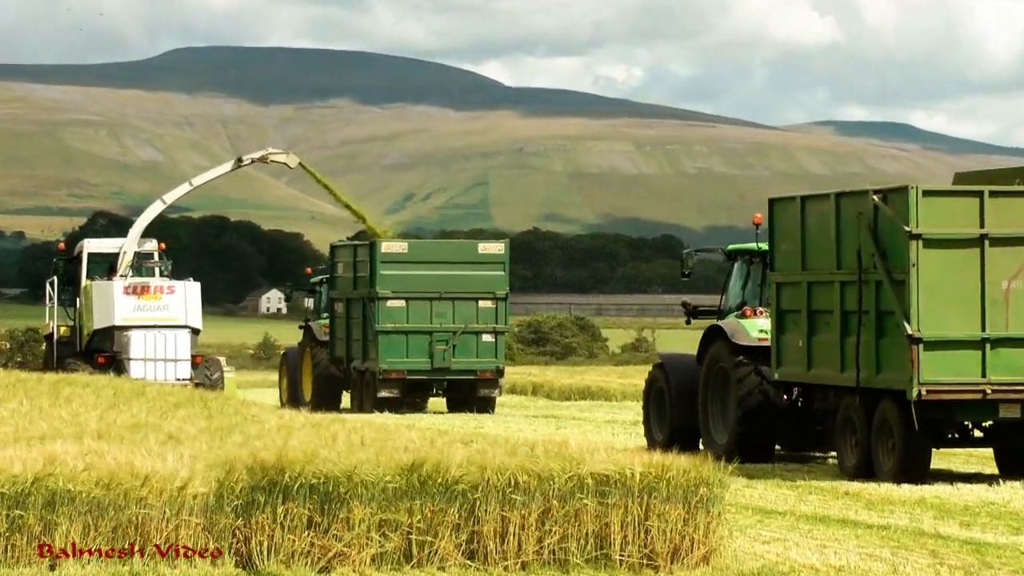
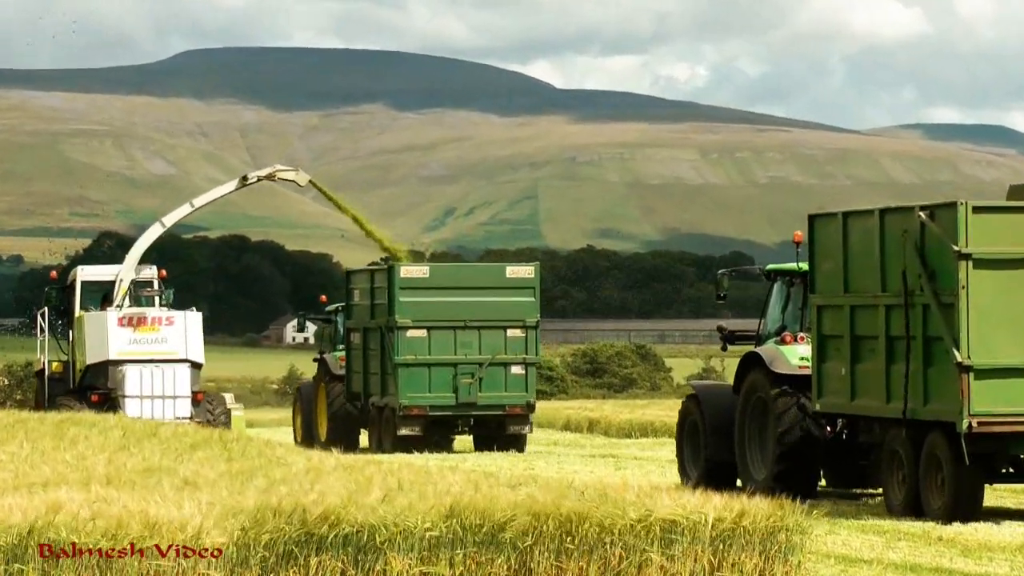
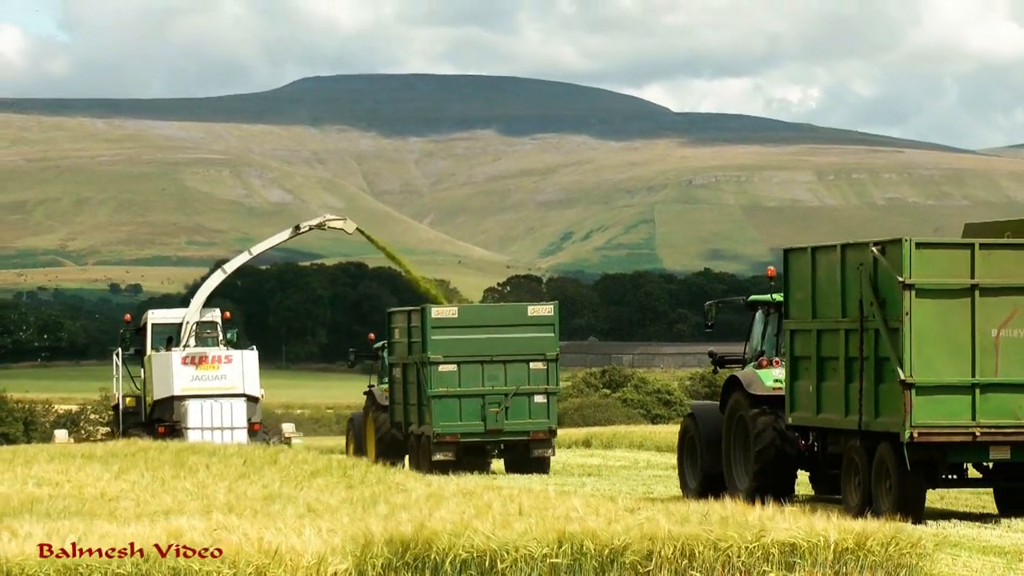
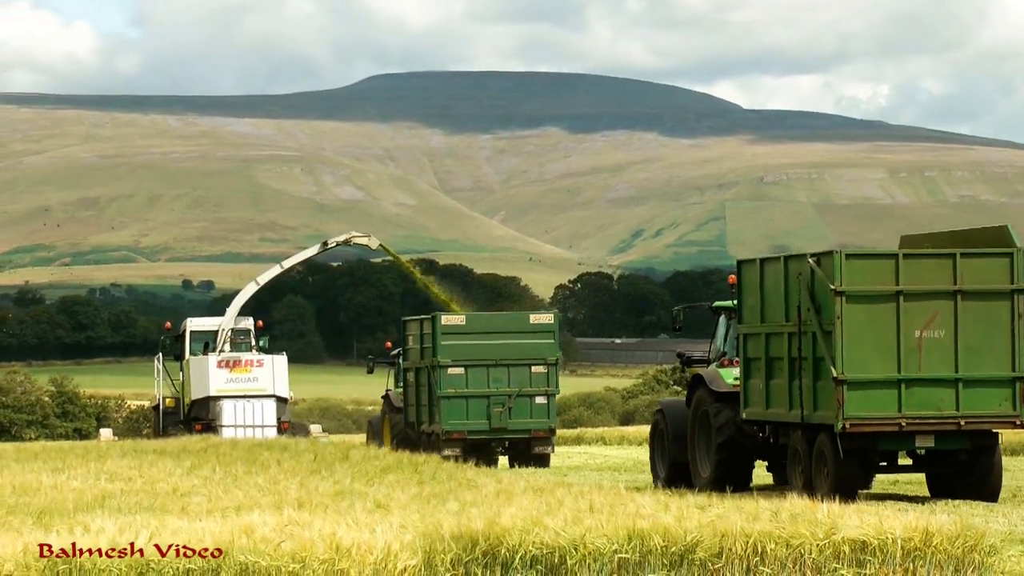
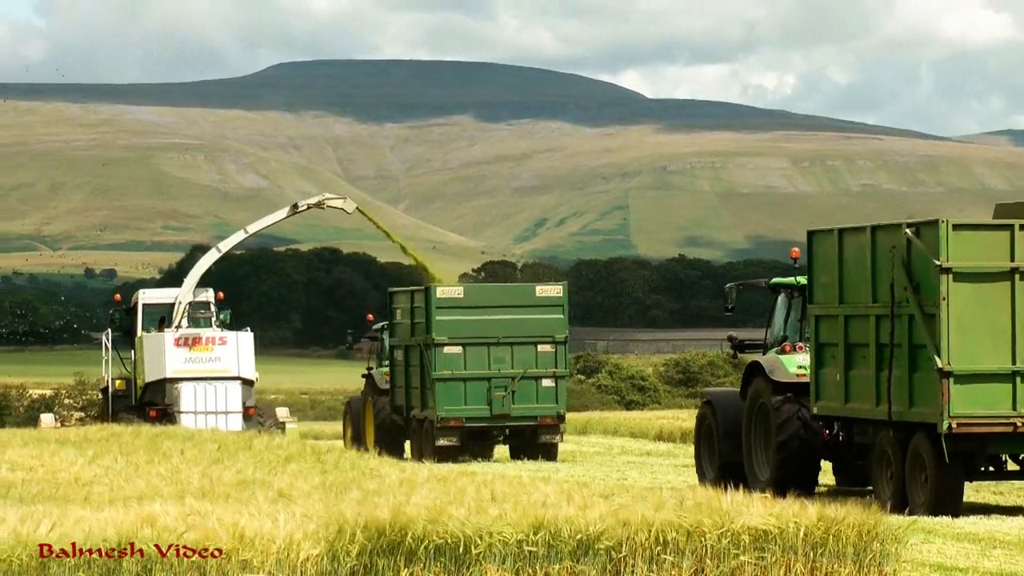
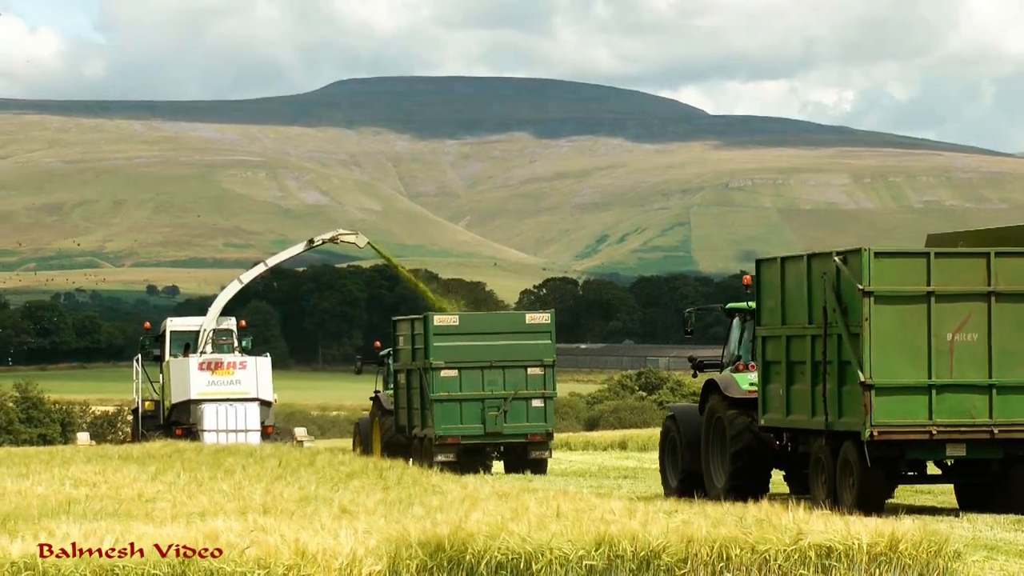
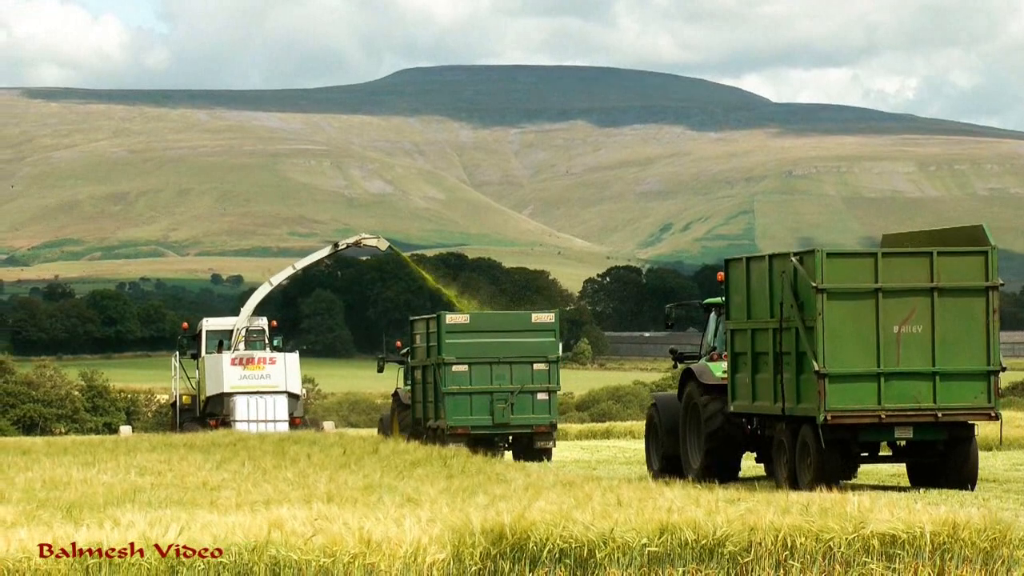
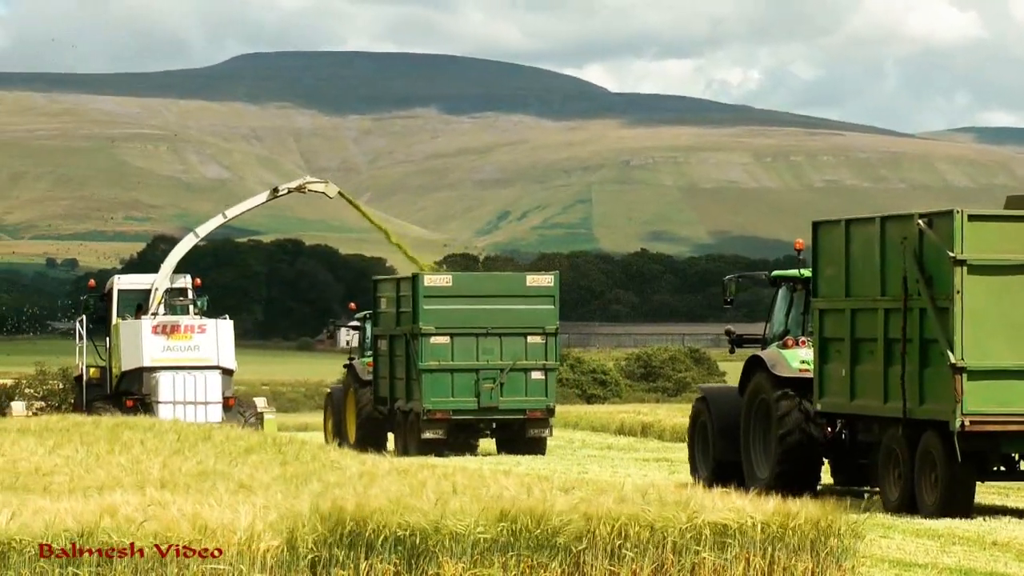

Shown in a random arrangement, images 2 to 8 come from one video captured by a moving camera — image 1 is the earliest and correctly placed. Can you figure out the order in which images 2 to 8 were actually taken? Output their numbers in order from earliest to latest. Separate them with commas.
2, 8, 5, 3, 6, 4, 7
